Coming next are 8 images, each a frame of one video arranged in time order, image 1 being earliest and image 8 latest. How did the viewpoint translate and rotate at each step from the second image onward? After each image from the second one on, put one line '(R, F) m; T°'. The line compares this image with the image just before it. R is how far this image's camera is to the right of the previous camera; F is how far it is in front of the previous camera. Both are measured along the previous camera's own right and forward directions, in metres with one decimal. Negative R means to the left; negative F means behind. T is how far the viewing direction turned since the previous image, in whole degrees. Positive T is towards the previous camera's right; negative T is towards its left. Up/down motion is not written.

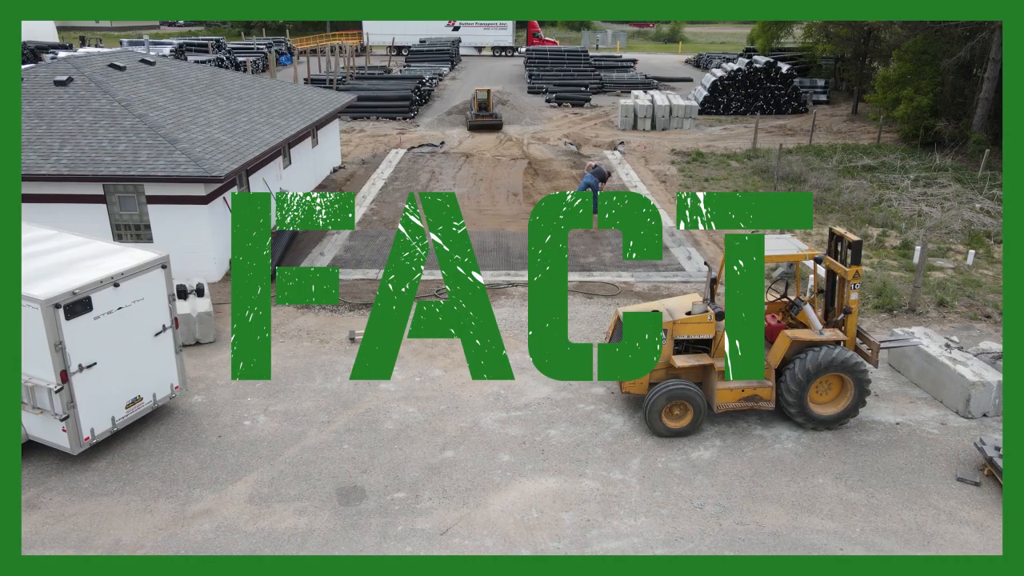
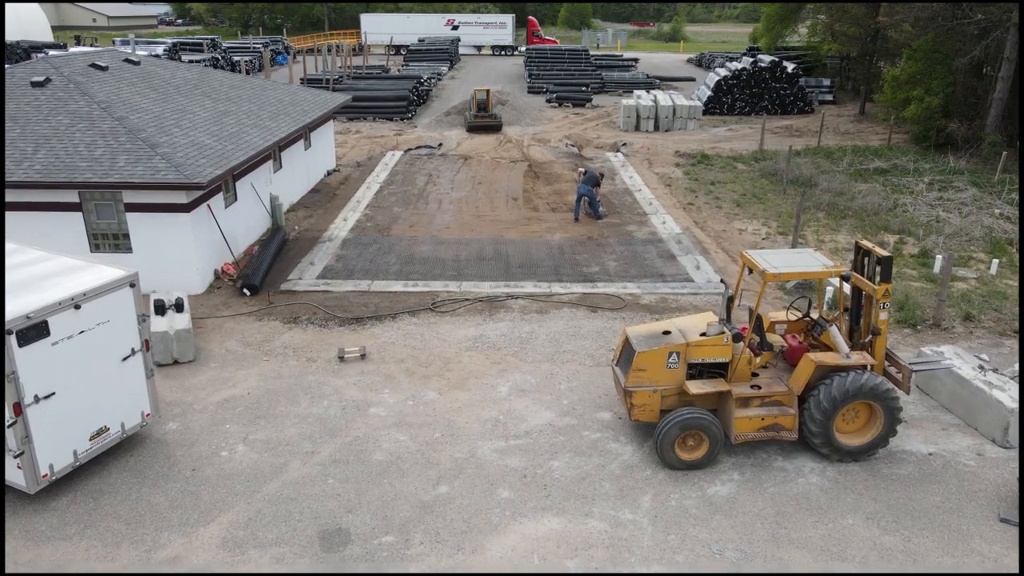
(0.0, +0.7) m; 0°
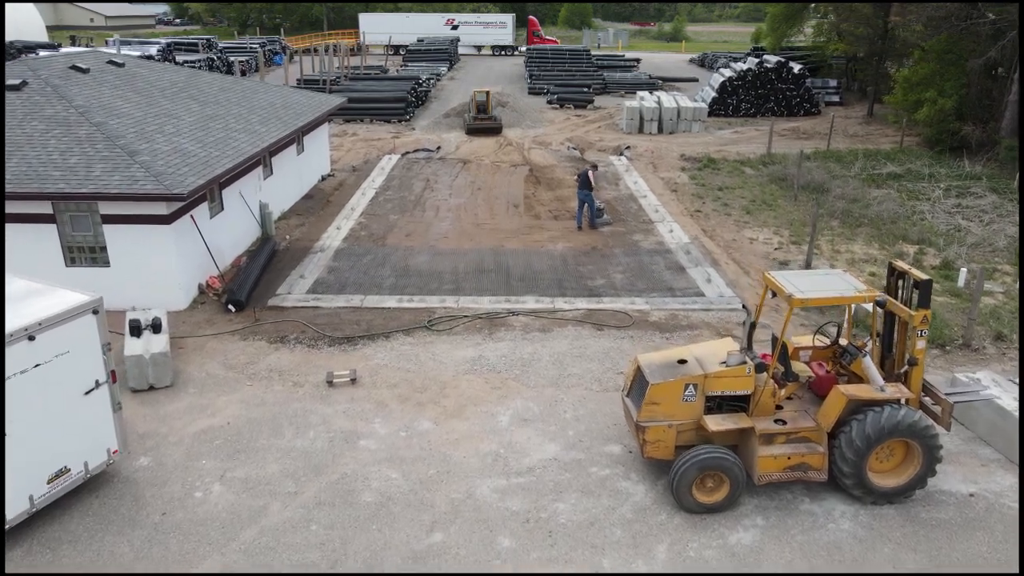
(0.0, +0.7) m; 0°
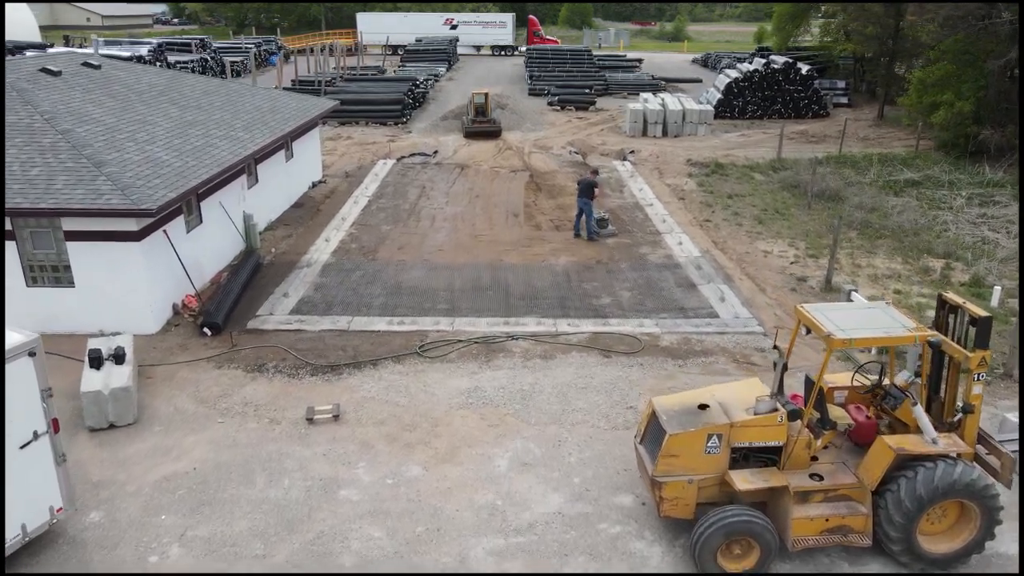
(0.0, +0.9) m; 0°
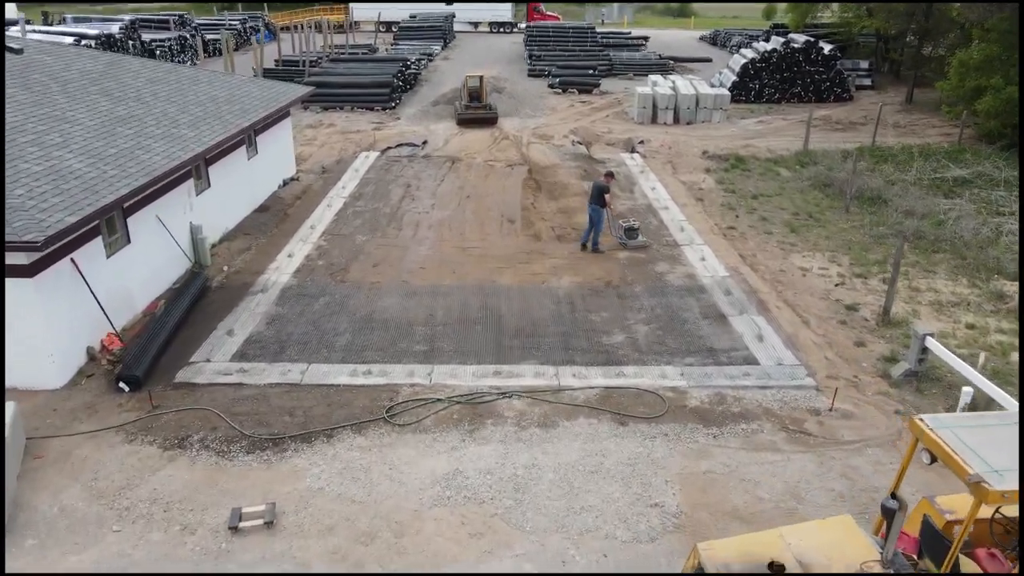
(+0.1, +2.1) m; 0°
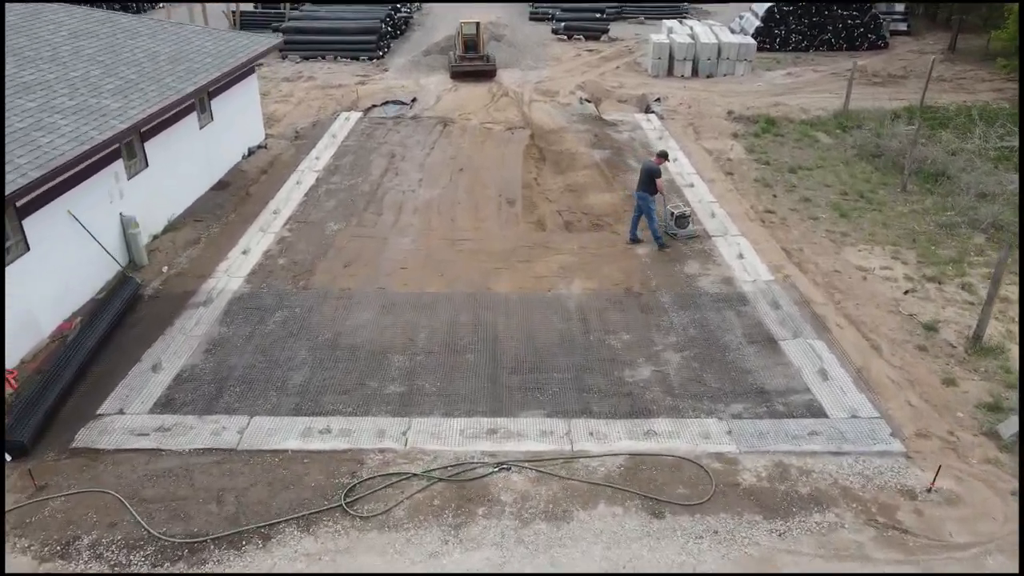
(0.0, +2.1) m; 0°
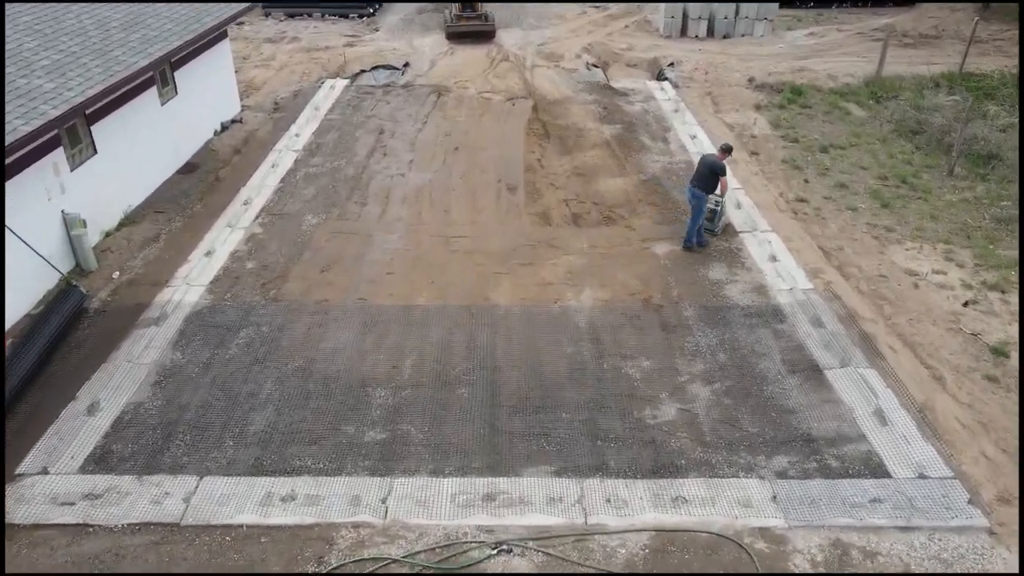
(0.0, +1.3) m; 0°
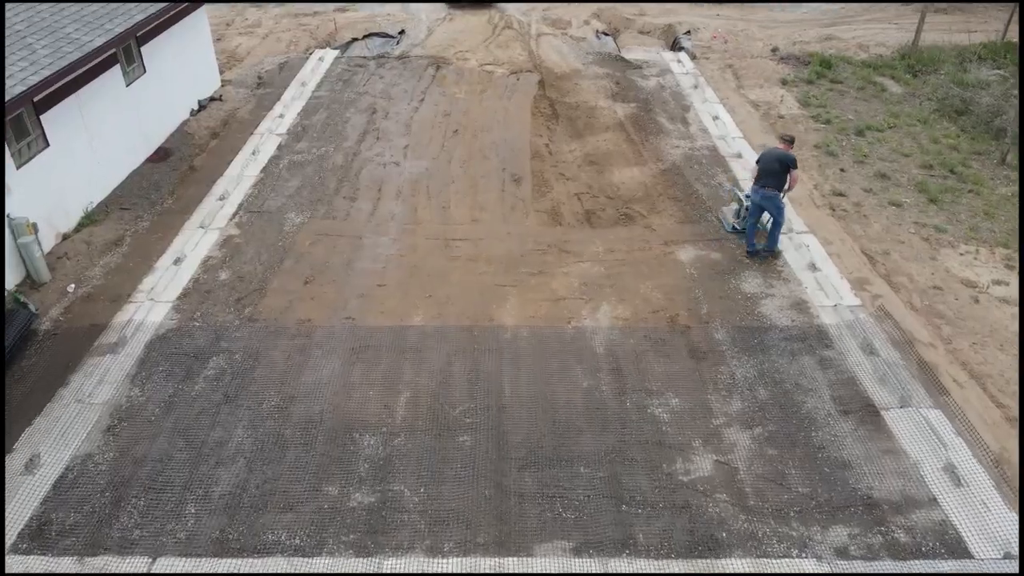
(-0.1, +1.0) m; 0°
